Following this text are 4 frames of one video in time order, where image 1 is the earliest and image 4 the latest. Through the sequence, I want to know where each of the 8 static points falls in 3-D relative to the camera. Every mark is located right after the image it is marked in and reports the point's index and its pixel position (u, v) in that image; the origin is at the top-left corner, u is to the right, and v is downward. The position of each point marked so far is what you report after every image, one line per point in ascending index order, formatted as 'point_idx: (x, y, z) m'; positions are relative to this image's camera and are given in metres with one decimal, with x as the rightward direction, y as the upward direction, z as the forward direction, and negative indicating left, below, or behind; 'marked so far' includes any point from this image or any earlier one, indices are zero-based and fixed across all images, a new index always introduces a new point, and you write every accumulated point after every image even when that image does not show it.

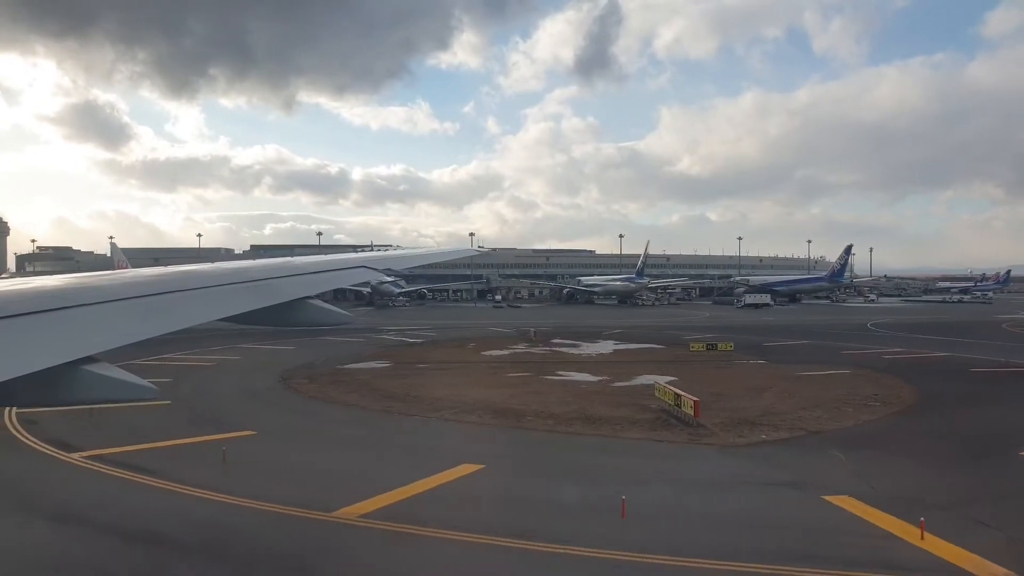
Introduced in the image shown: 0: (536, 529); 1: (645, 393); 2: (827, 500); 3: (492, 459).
0: (+0.3, -3.6, +8.7) m
1: (+4.3, -3.4, +19.0) m
2: (+4.9, -3.4, +9.3) m
3: (-0.6, -3.6, +12.2) m
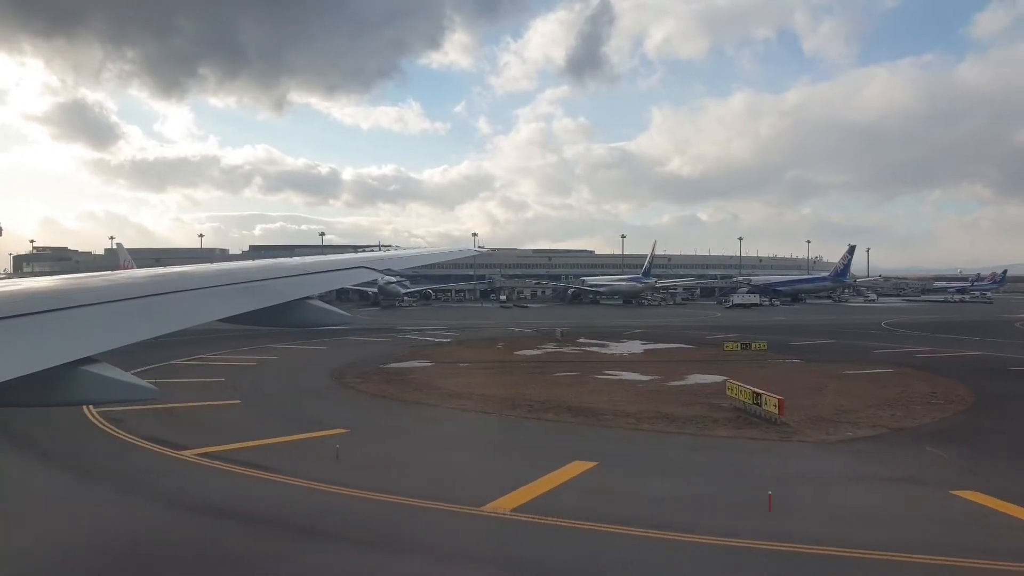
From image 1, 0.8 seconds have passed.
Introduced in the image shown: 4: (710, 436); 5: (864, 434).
0: (+2.5, -3.6, +8.9) m
1: (+6.4, -3.4, +19.2) m
2: (+7.1, -3.3, +9.5) m
3: (+1.6, -3.6, +12.4) m
4: (+4.7, -3.5, +13.8) m
5: (+8.3, -3.4, +13.7) m
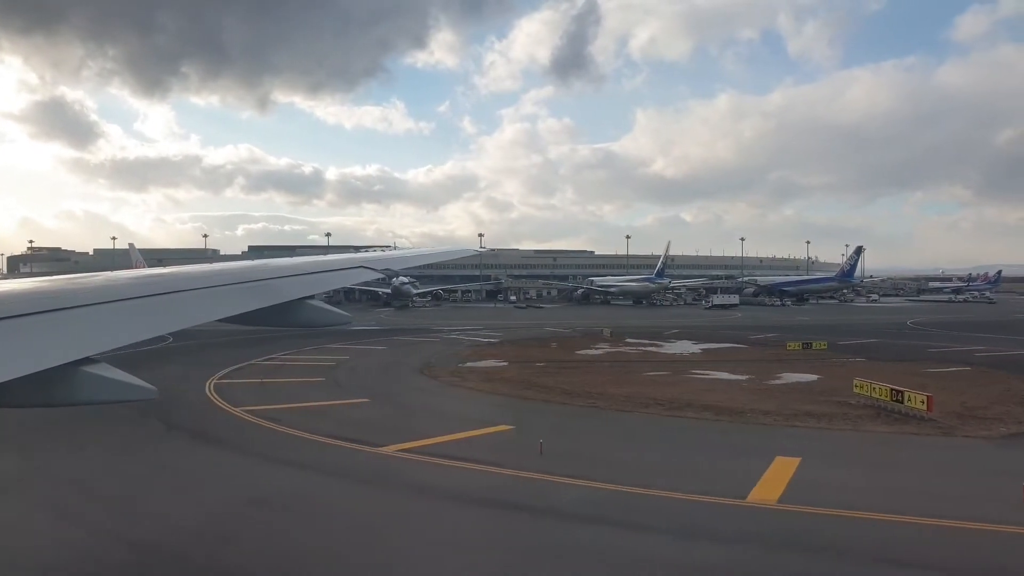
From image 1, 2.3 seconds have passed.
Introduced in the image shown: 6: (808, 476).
0: (+6.5, -3.6, +9.2) m
1: (+10.3, -3.4, +19.6) m
2: (+11.1, -3.3, +9.9) m
3: (+5.6, -3.6, +12.7) m
4: (+8.7, -3.5, +14.1) m
5: (+12.2, -3.4, +14.1) m
6: (+6.1, -3.6, +11.4) m
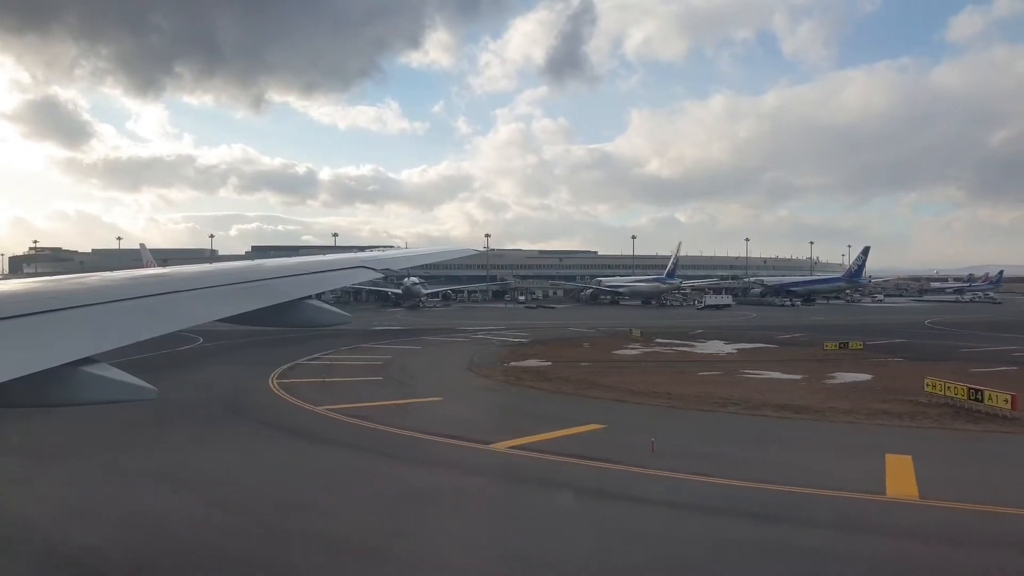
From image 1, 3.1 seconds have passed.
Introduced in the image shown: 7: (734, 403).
0: (+8.8, -3.6, +9.4) m
1: (+12.6, -3.4, +19.8) m
2: (+13.4, -3.4, +10.1) m
3: (+7.9, -3.6, +12.9) m
4: (+11.0, -3.5, +14.3) m
5: (+14.5, -3.4, +14.3) m
6: (+8.4, -3.6, +11.6) m
7: (+6.8, -3.5, +18.0) m
